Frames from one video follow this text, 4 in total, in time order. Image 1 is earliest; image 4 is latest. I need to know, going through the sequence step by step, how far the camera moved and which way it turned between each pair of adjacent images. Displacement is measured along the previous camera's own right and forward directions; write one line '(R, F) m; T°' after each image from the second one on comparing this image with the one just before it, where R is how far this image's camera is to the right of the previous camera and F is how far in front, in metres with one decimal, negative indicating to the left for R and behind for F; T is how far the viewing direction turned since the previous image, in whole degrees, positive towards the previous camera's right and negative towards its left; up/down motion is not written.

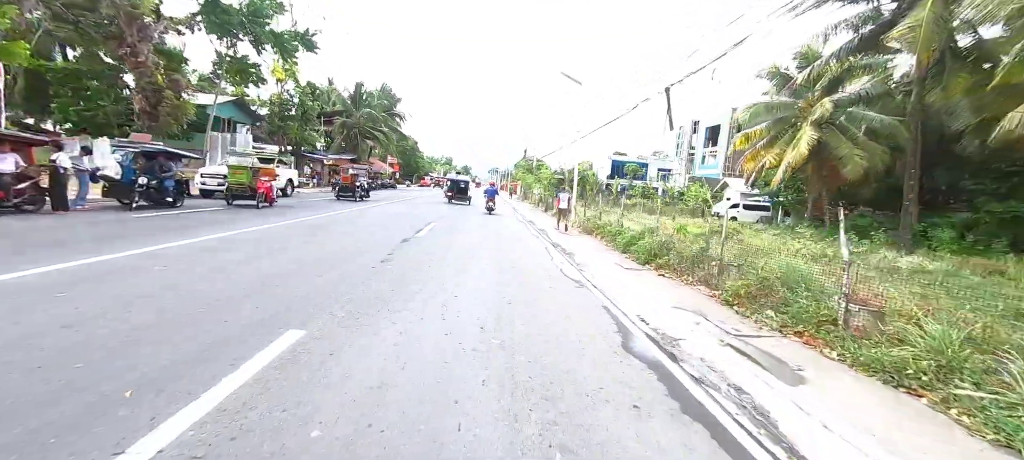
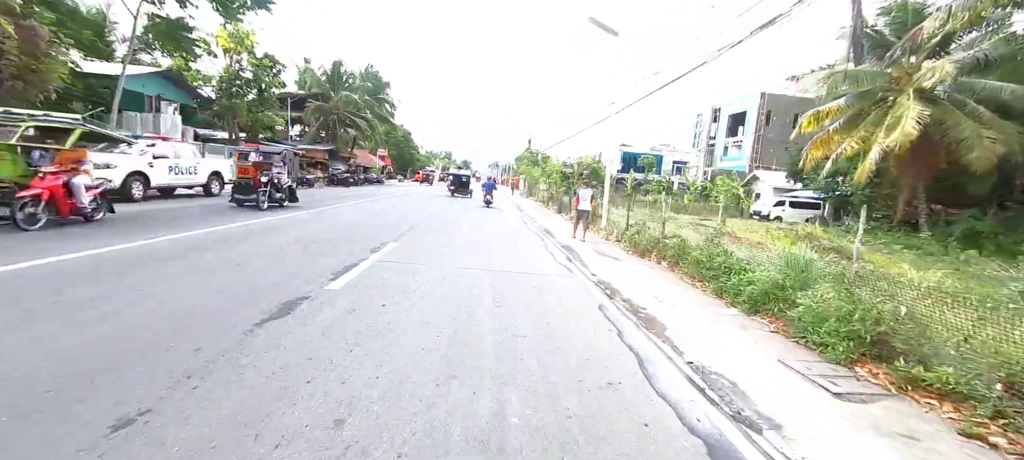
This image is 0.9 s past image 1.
(-0.2, +4.1) m; 0°
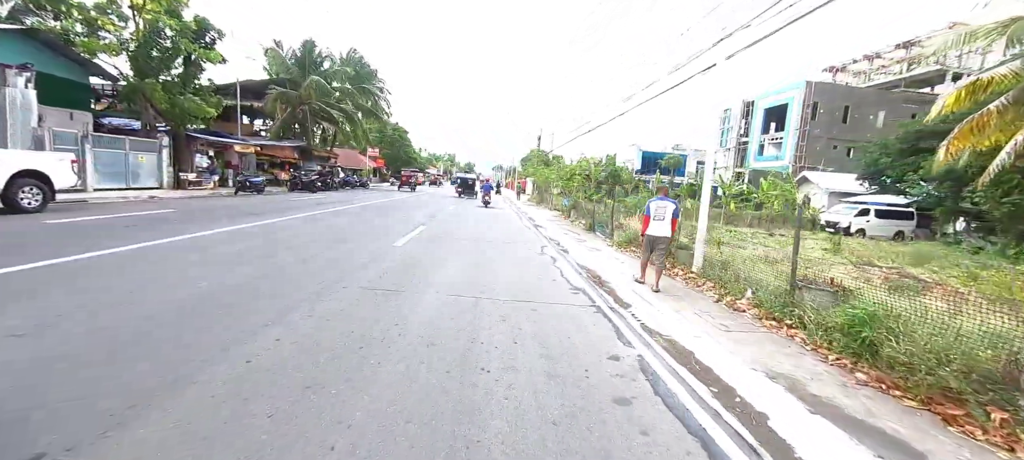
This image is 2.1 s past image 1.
(-0.2, +4.7) m; 0°
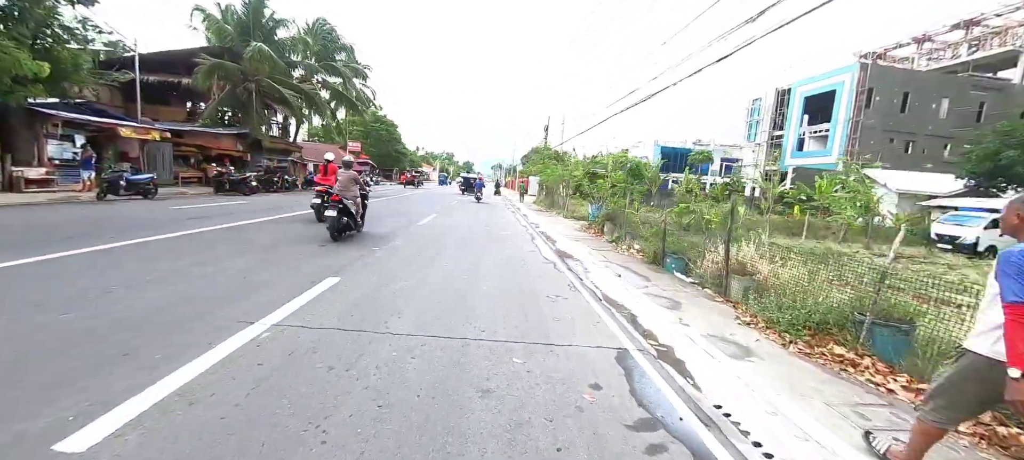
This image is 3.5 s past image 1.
(-0.2, +4.7) m; 0°
